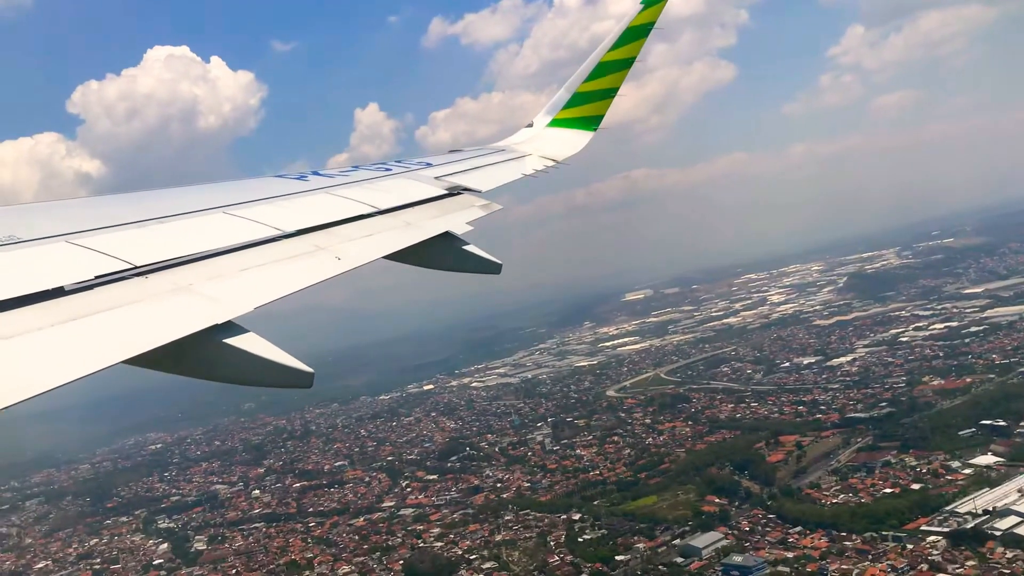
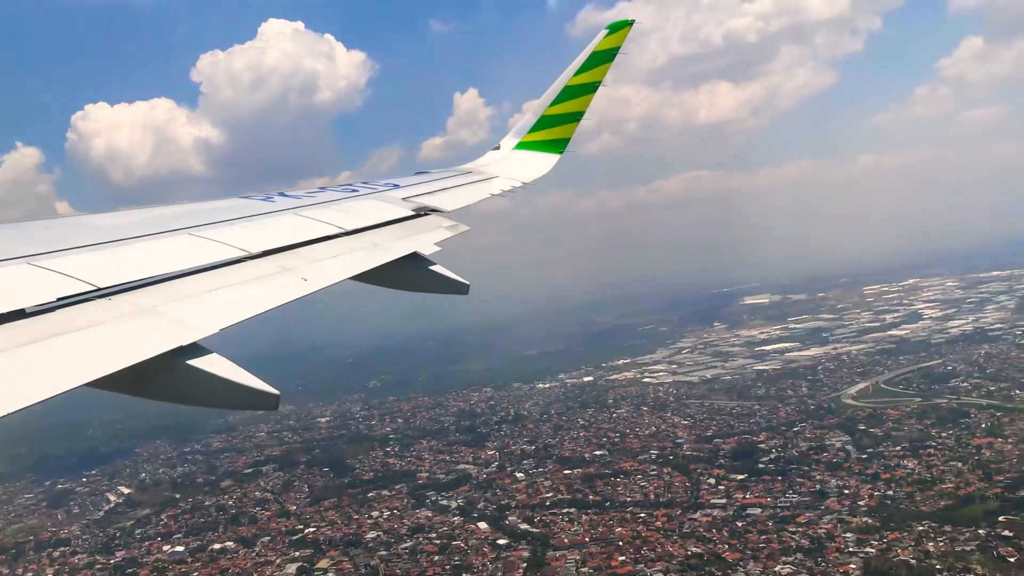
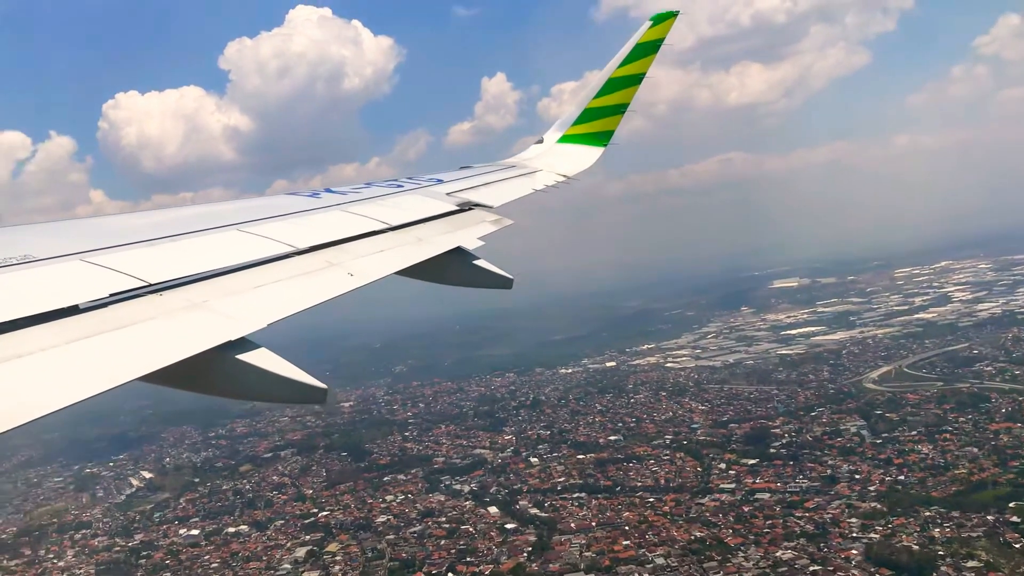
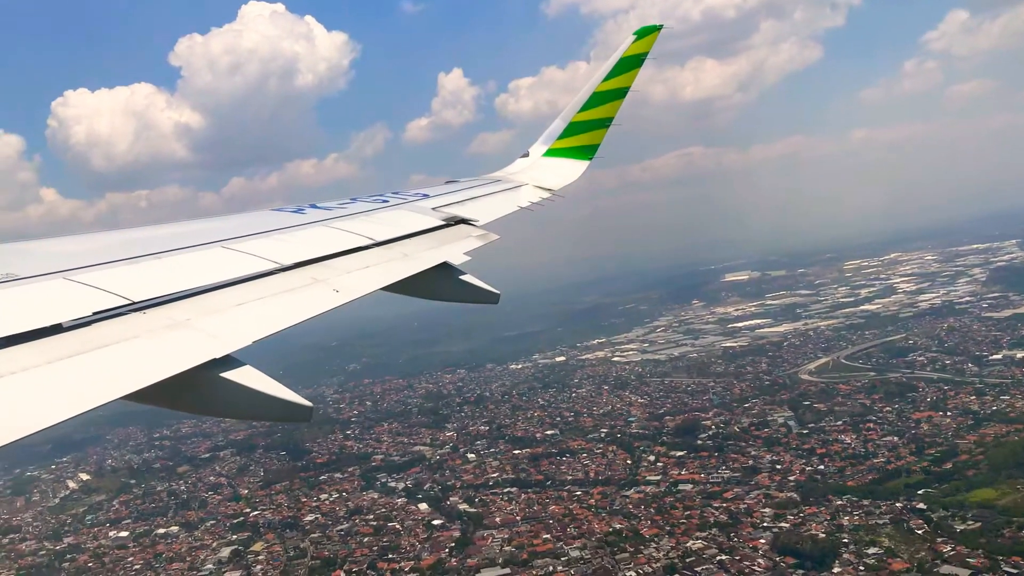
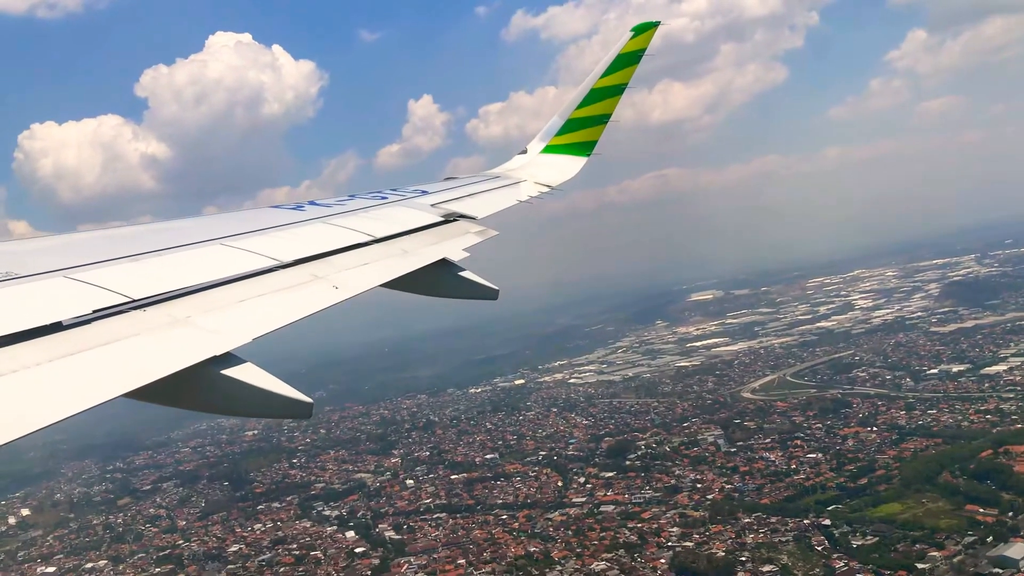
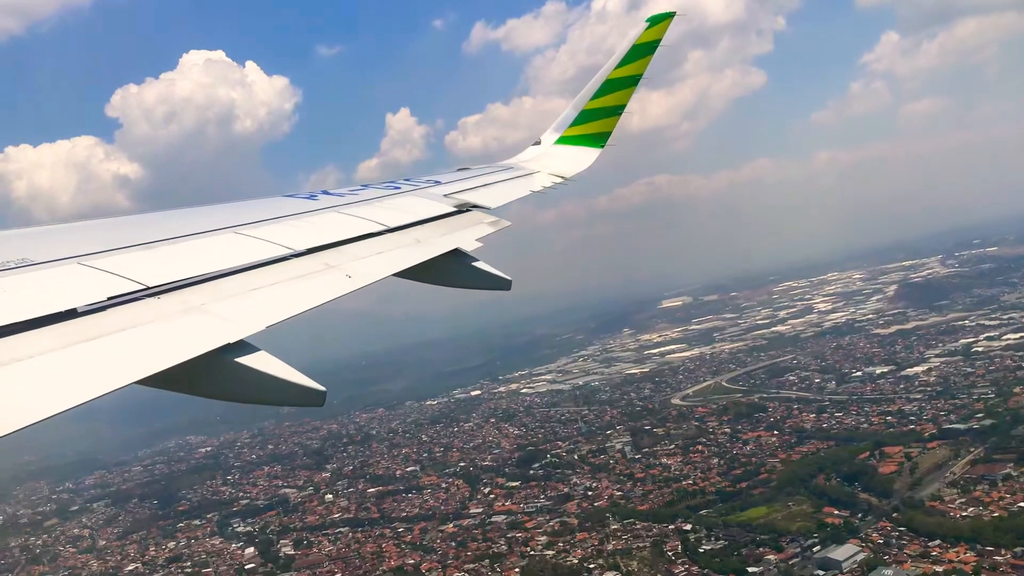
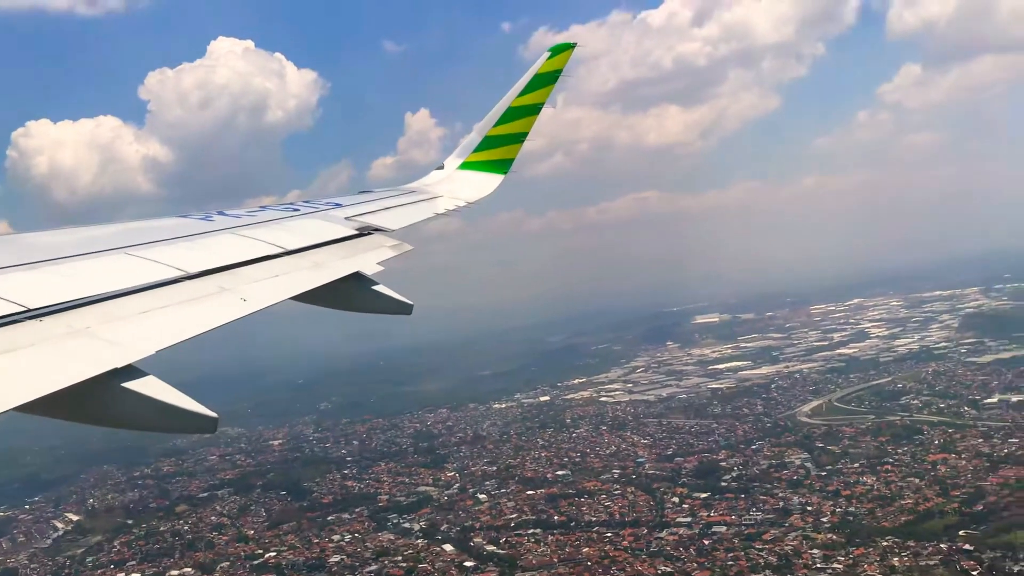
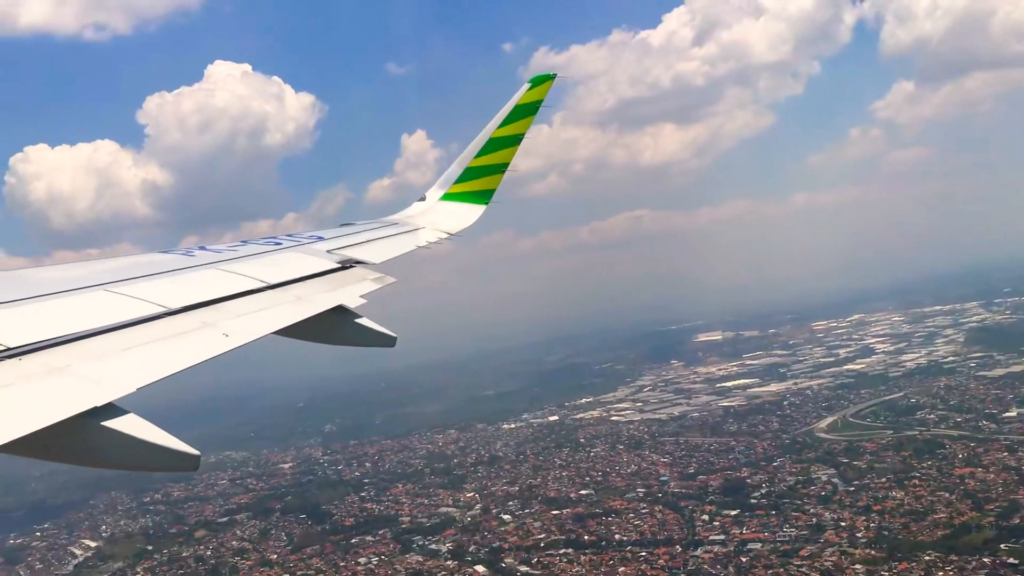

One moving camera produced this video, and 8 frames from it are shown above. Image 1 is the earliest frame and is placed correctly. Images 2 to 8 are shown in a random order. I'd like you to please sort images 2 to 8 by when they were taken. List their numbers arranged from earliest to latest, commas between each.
6, 5, 4, 3, 2, 7, 8
